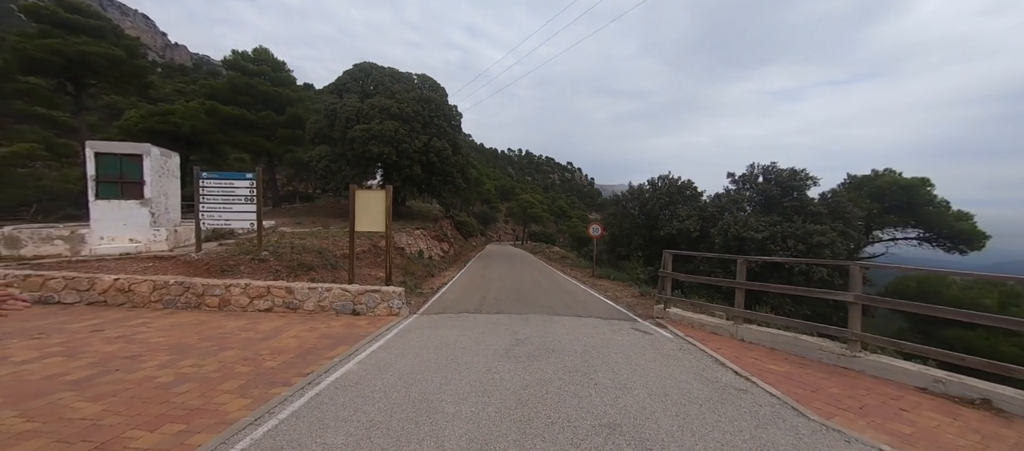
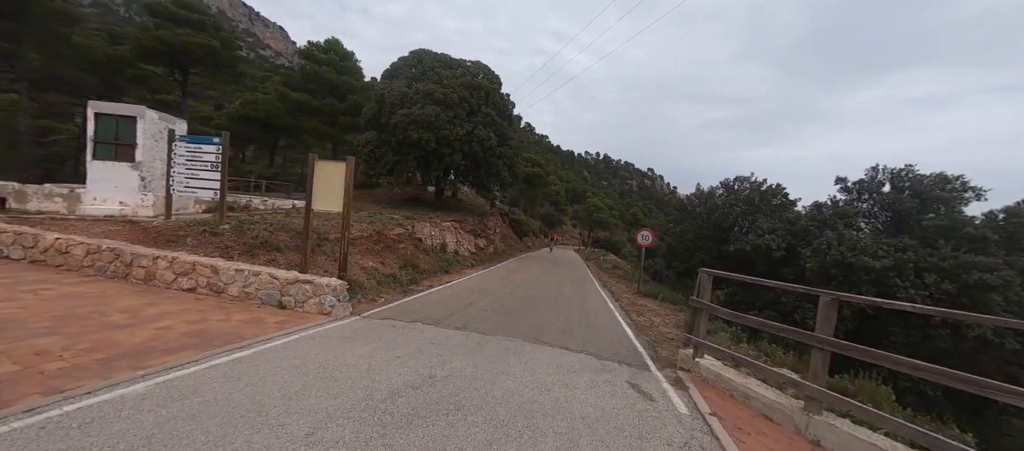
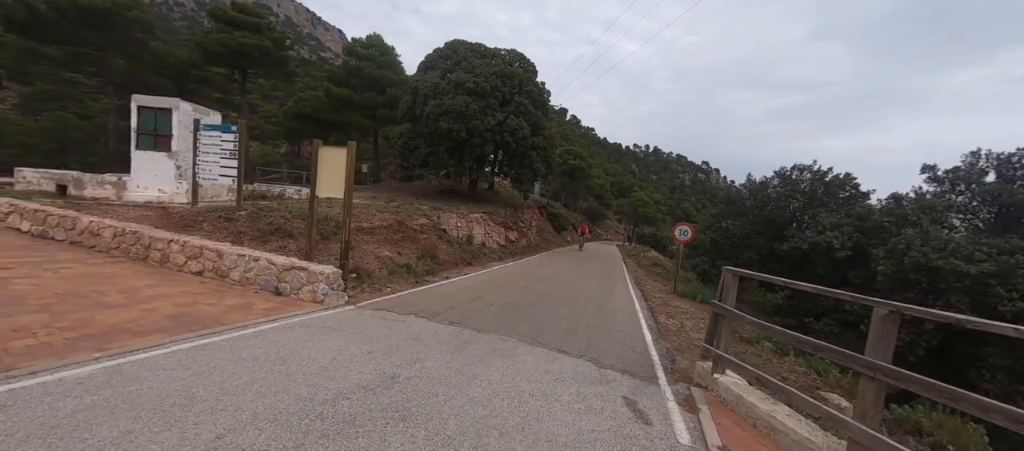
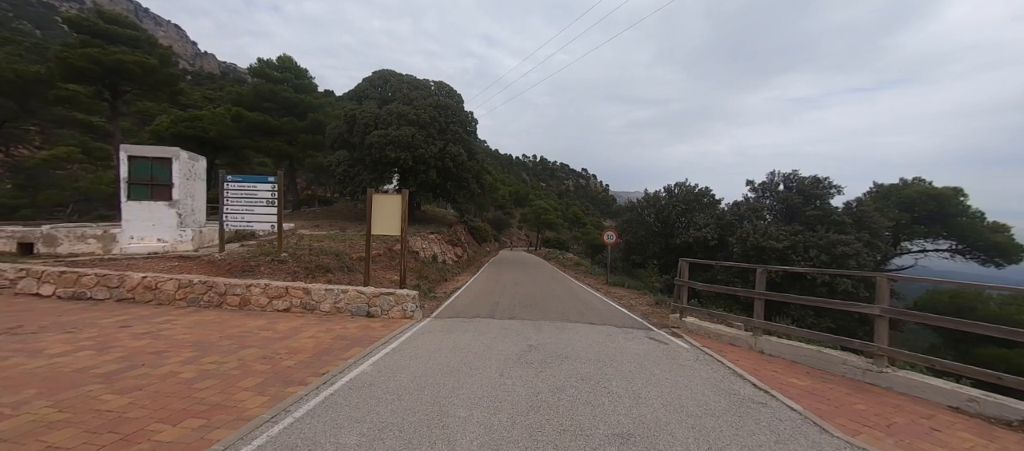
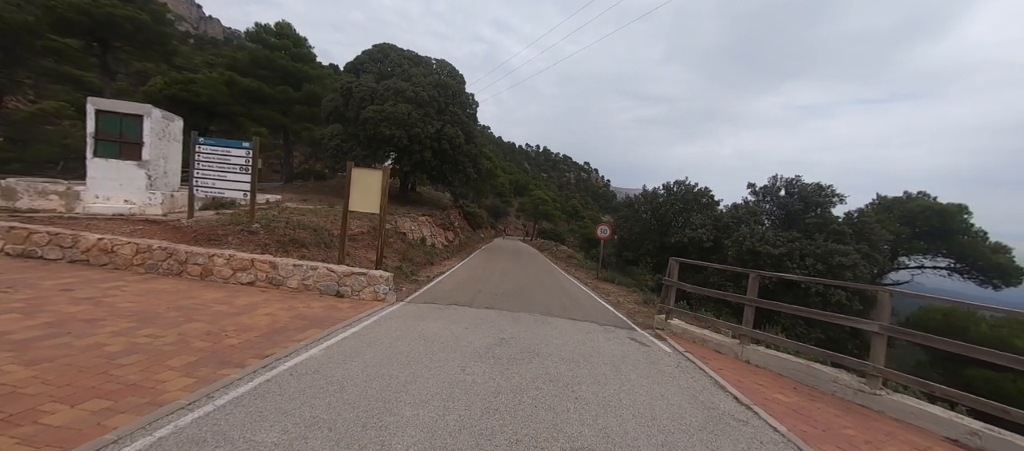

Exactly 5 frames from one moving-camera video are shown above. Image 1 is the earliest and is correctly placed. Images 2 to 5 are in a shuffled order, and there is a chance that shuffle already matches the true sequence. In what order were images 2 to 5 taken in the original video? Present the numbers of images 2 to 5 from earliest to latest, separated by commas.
4, 5, 2, 3
